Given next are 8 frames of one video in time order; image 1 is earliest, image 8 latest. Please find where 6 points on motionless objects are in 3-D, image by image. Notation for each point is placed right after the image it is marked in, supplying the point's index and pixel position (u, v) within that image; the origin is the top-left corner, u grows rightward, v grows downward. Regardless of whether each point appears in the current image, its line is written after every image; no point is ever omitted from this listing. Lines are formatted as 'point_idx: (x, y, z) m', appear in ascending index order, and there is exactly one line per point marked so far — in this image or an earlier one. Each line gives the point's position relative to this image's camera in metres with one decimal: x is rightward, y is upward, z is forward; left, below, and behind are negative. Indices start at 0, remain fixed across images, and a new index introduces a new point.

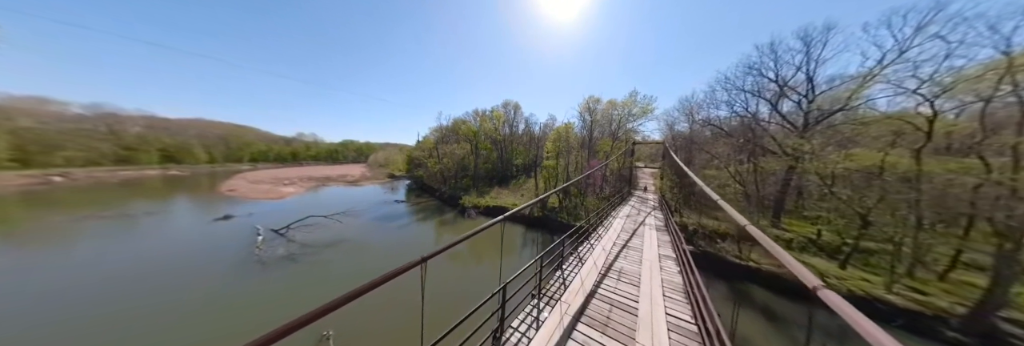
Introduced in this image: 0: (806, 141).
0: (+17.7, +2.0, +11.2) m
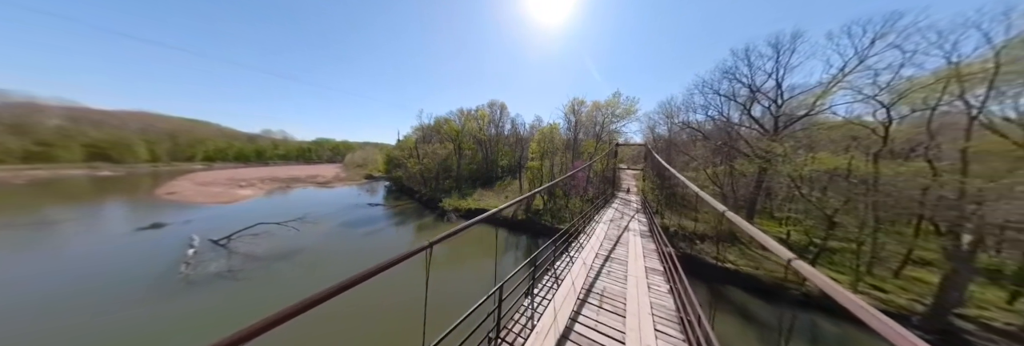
0: (+16.6, +1.8, +11.7) m
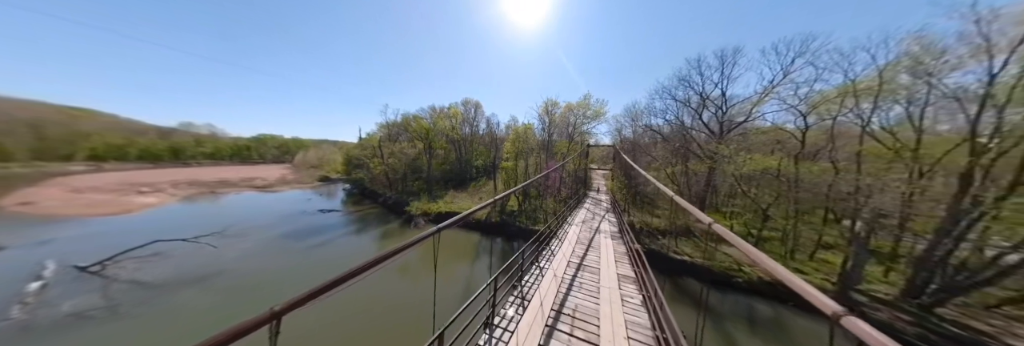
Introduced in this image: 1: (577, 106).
0: (+14.8, +1.9, +13.1) m
1: (+7.0, +7.1, +19.8) m
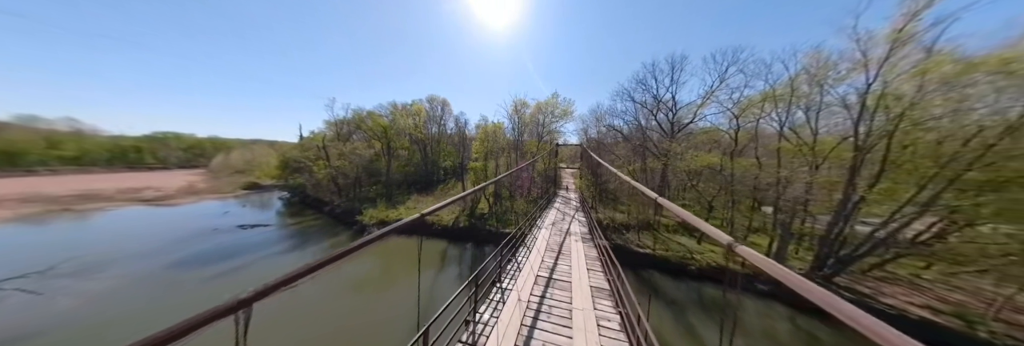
0: (+12.5, +2.2, +14.4) m
1: (+3.6, +7.2, +19.9) m
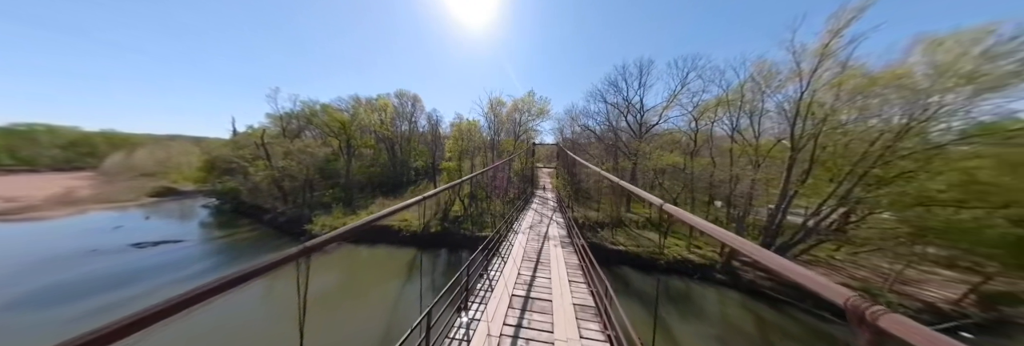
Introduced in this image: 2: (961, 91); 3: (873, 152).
0: (+10.6, +2.3, +15.2) m
1: (+1.1, +7.2, +19.6) m
2: (+16.1, +3.0, +6.6) m
3: (+15.3, +0.9, +8.0) m
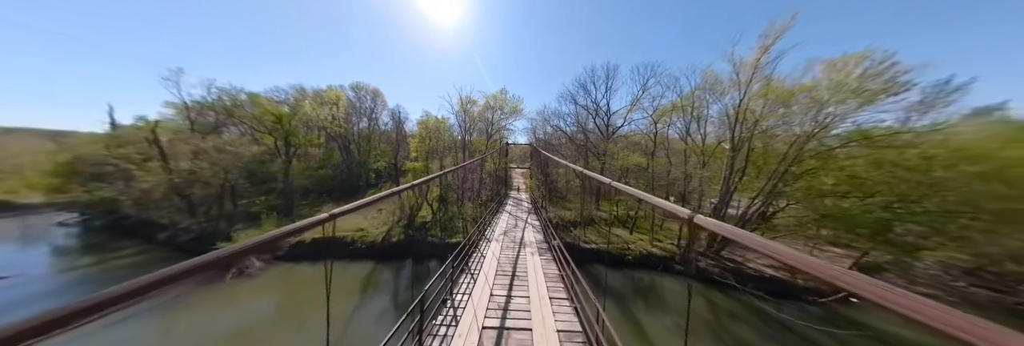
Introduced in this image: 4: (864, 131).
0: (+8.4, +2.3, +16.0) m
1: (-1.7, +7.1, +19.0) m
2: (+15.0, +3.1, +8.3) m
3: (+14.0, +1.0, +9.5) m
4: (+15.6, +1.9, +8.4) m
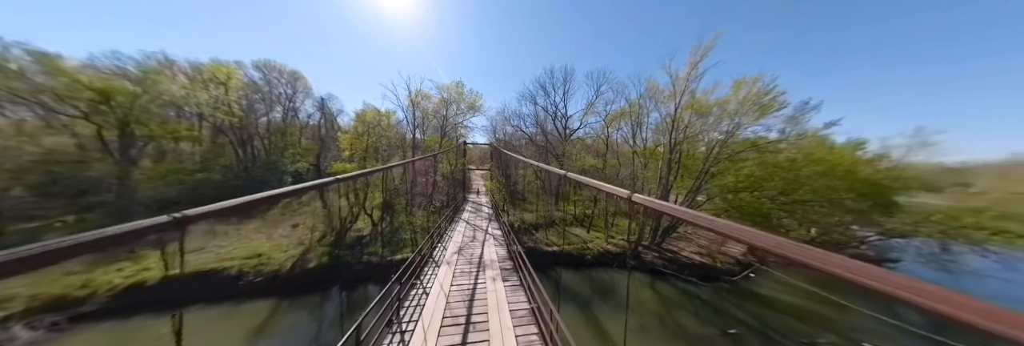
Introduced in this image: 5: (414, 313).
0: (+4.9, +2.2, +16.4) m
1: (-5.6, +6.9, +17.3) m
2: (+13.0, +3.2, +10.3) m
3: (+11.8, +1.0, +11.3) m
4: (+13.6, +1.9, +10.5) m
5: (-2.1, -2.7, +4.5) m
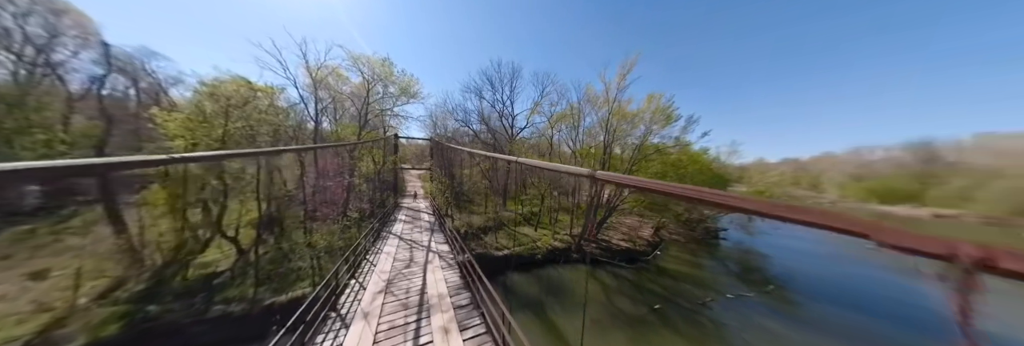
0: (+0.3, +2.3, +16.2) m
1: (-10.1, +6.9, +13.9) m
2: (+9.8, +3.3, +12.8) m
3: (+8.4, +1.2, +13.4) m
4: (+10.3, +2.1, +13.2) m
5: (-2.8, -2.7, +2.8) m
